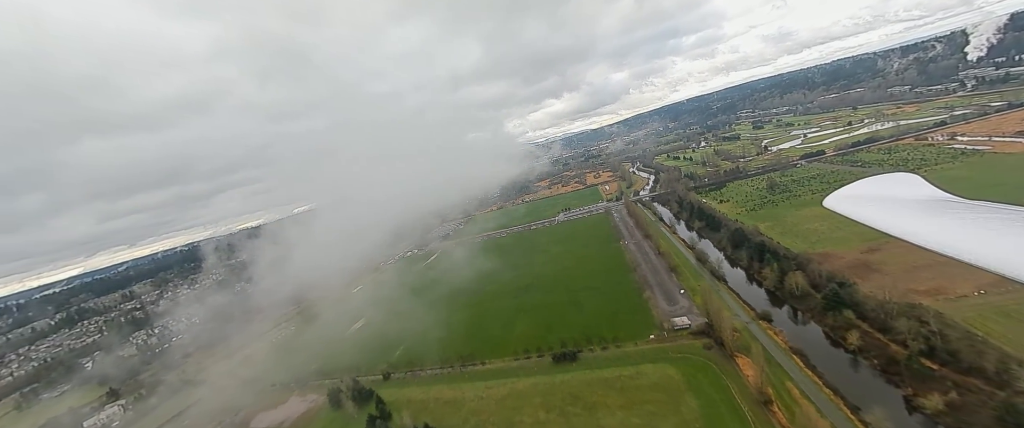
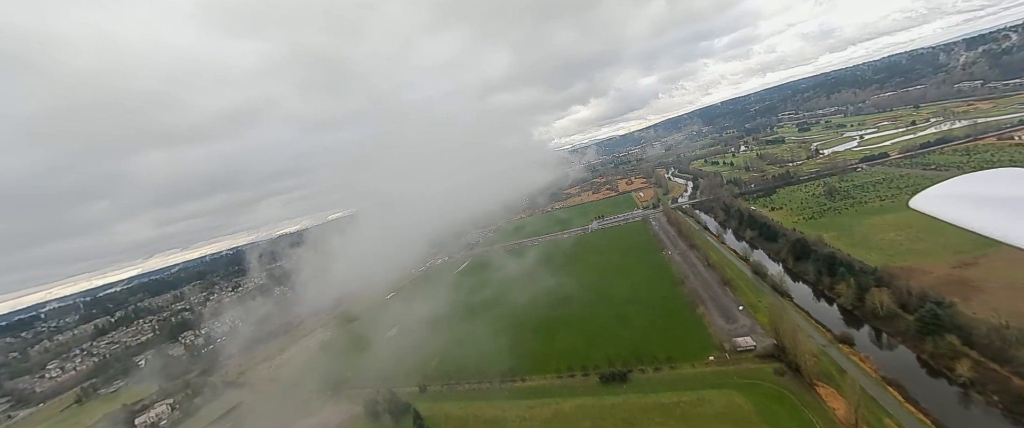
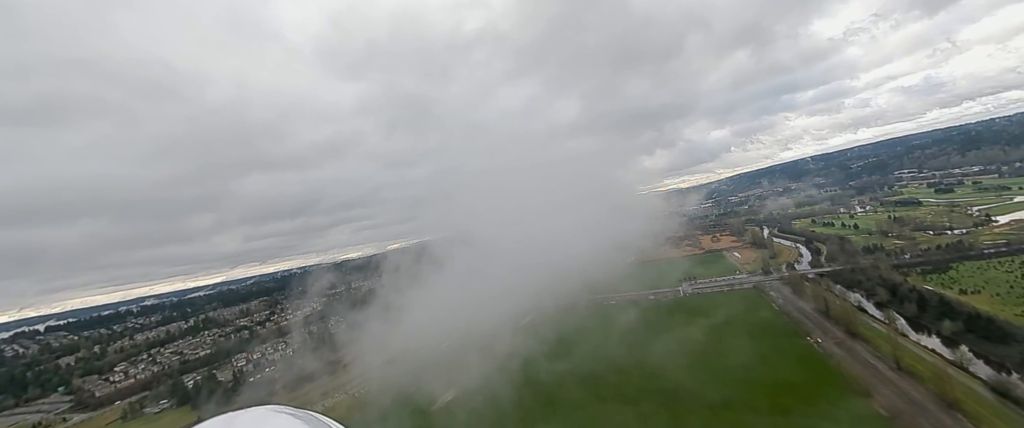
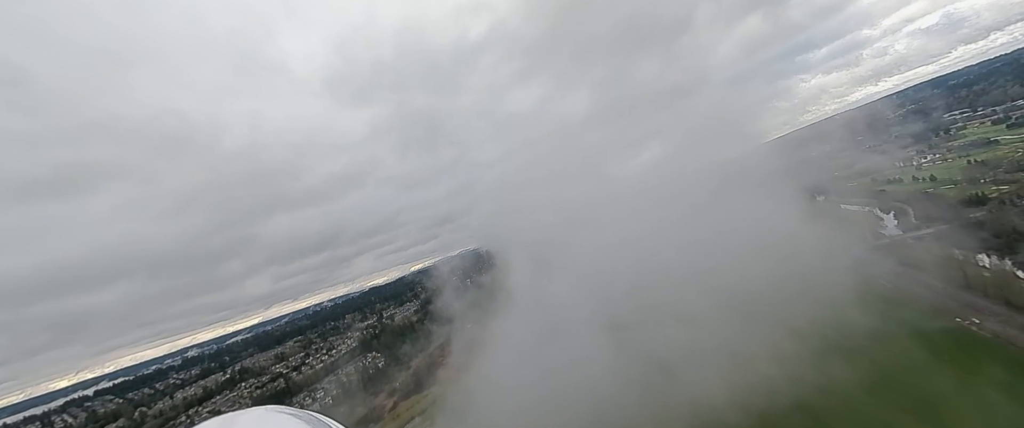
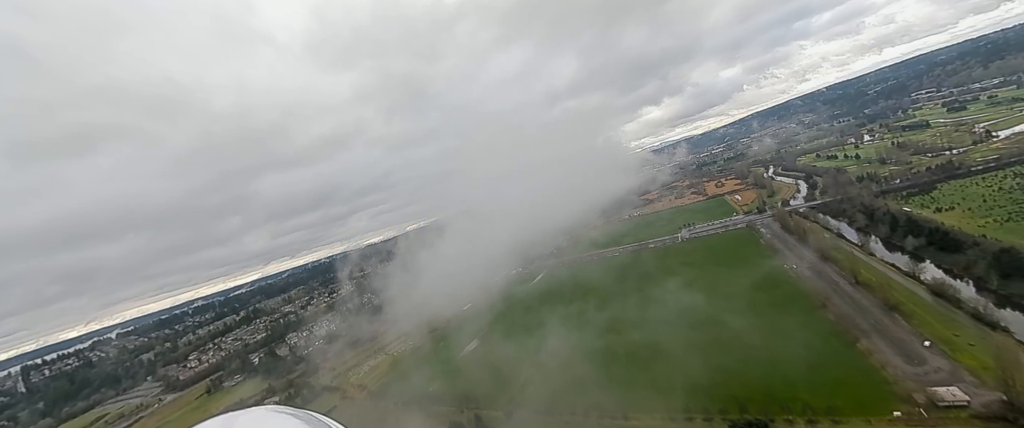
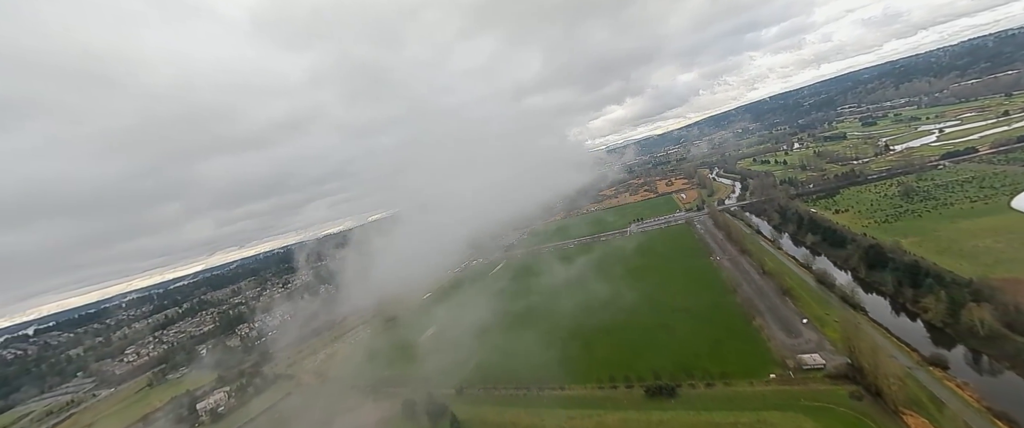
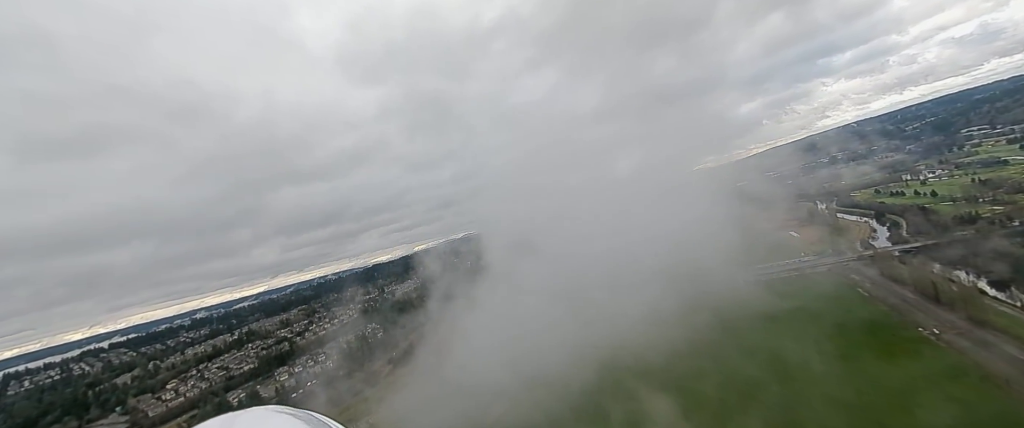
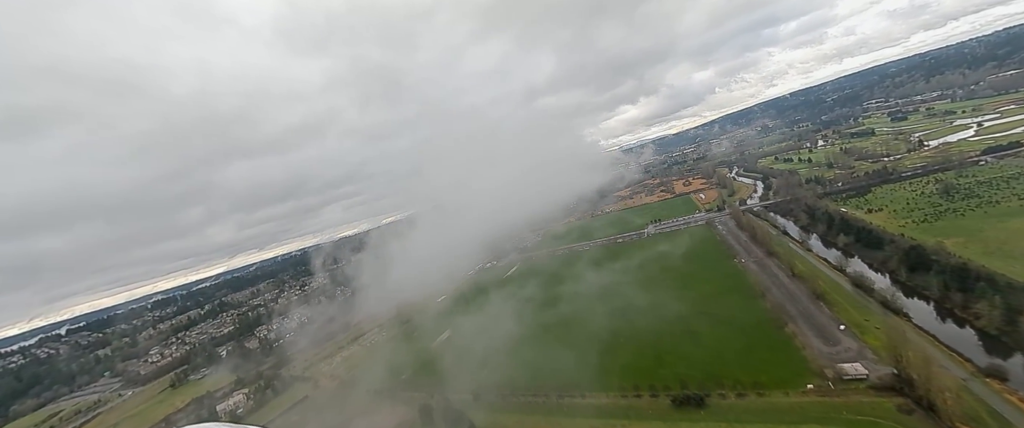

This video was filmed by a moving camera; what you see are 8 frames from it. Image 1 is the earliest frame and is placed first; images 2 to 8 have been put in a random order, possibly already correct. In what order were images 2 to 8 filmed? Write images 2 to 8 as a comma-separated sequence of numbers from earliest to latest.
2, 6, 8, 5, 3, 7, 4
